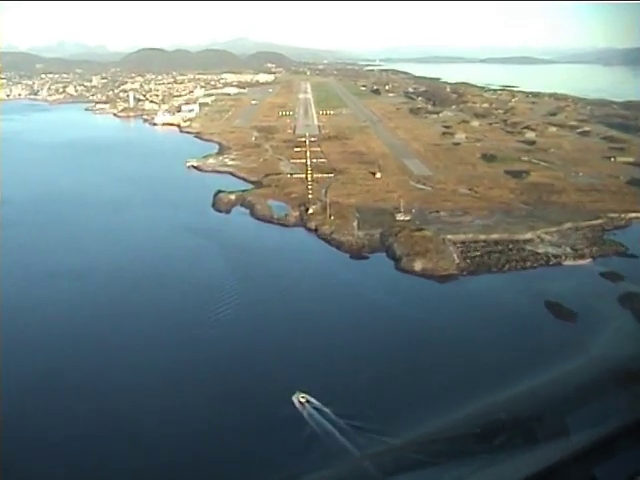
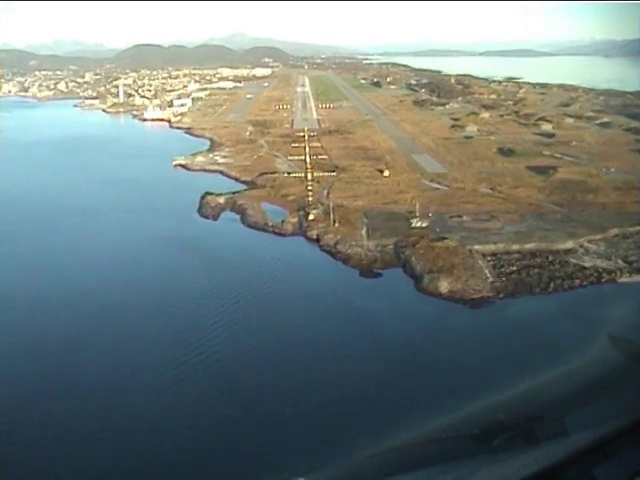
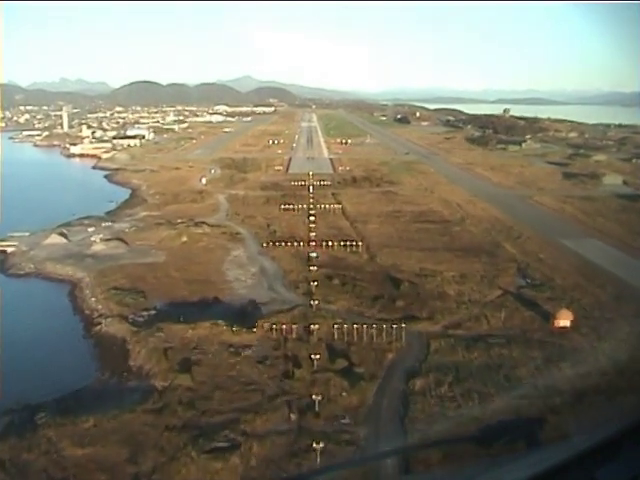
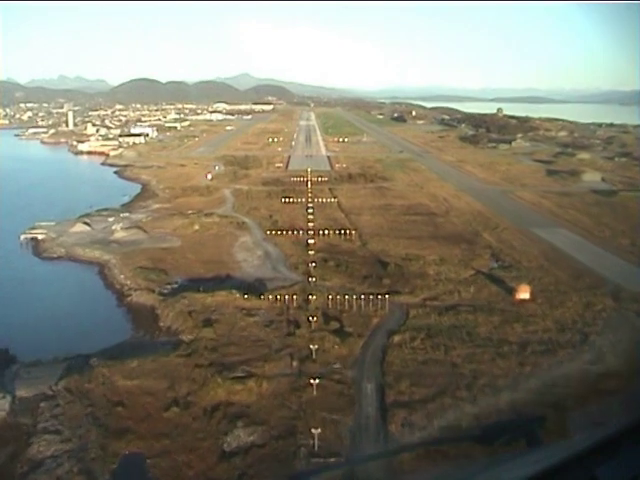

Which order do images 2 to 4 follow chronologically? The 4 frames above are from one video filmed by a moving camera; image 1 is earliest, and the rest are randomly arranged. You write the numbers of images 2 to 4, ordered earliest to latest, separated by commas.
2, 4, 3
